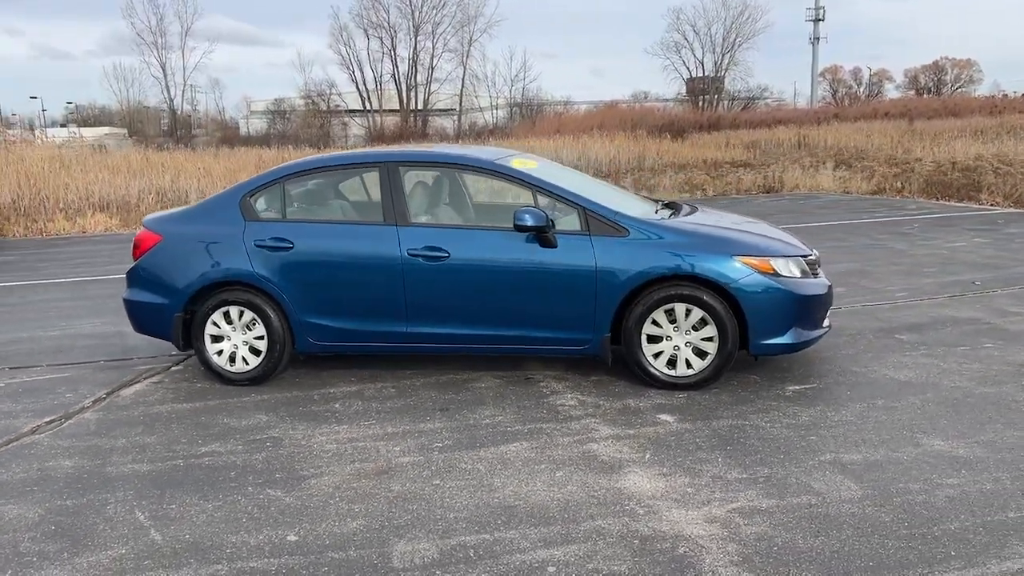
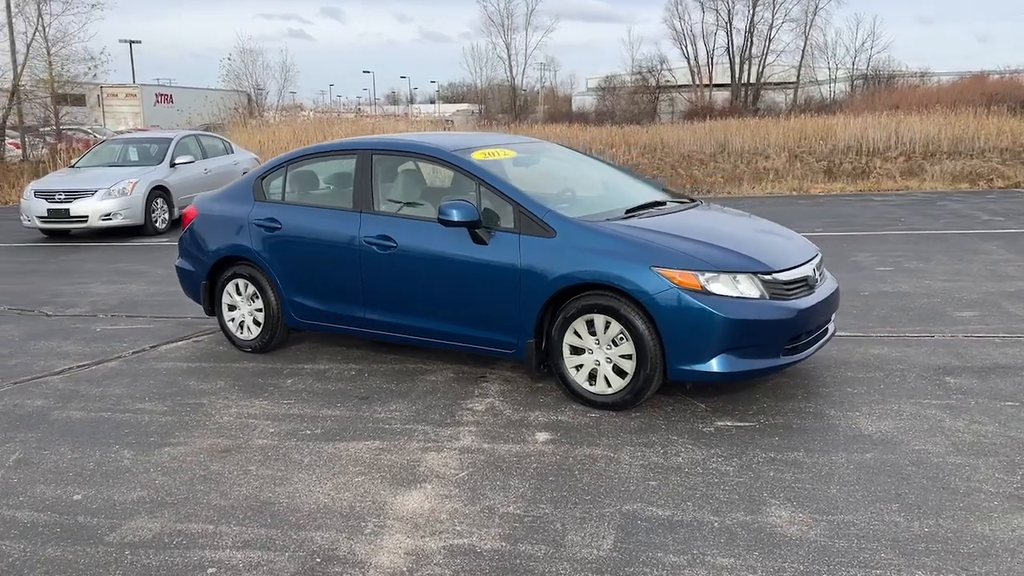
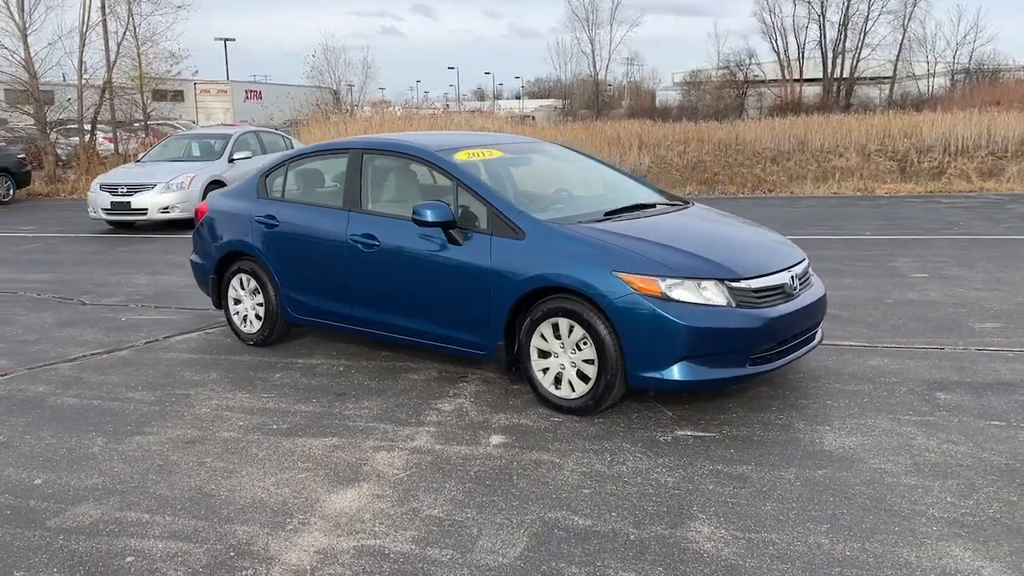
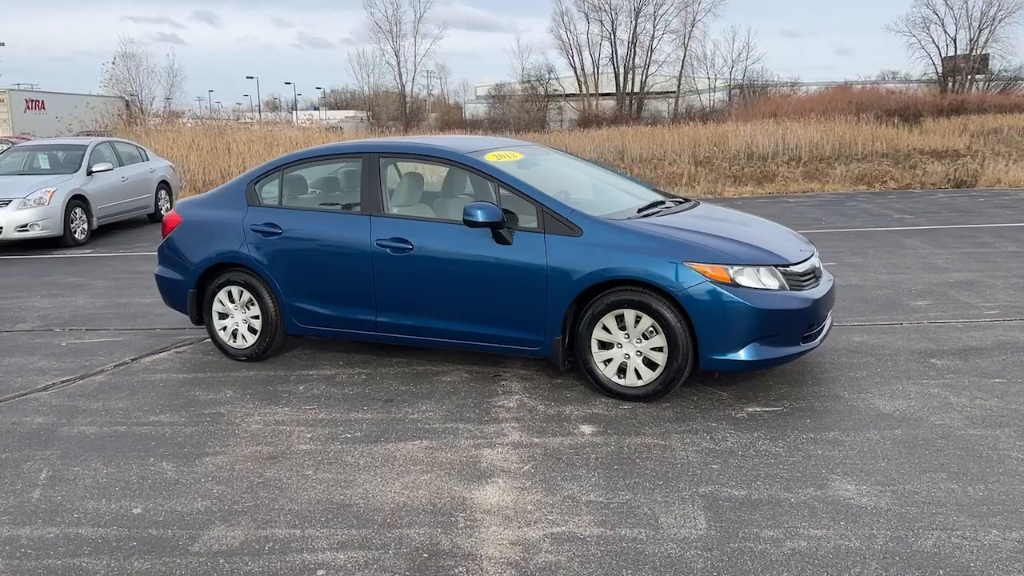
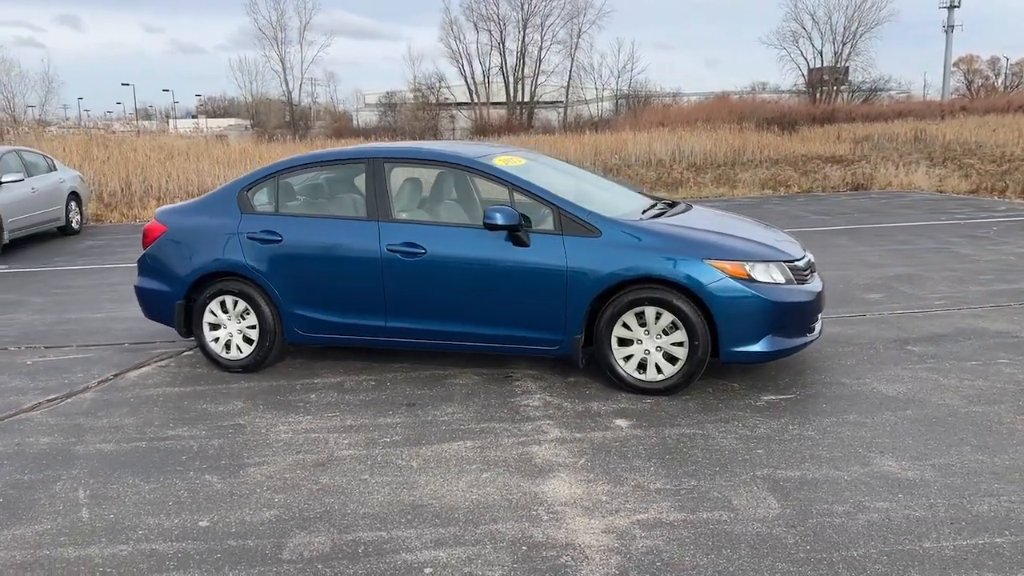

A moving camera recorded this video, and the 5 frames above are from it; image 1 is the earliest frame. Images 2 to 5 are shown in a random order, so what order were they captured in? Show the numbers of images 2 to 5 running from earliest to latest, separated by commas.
5, 4, 2, 3
